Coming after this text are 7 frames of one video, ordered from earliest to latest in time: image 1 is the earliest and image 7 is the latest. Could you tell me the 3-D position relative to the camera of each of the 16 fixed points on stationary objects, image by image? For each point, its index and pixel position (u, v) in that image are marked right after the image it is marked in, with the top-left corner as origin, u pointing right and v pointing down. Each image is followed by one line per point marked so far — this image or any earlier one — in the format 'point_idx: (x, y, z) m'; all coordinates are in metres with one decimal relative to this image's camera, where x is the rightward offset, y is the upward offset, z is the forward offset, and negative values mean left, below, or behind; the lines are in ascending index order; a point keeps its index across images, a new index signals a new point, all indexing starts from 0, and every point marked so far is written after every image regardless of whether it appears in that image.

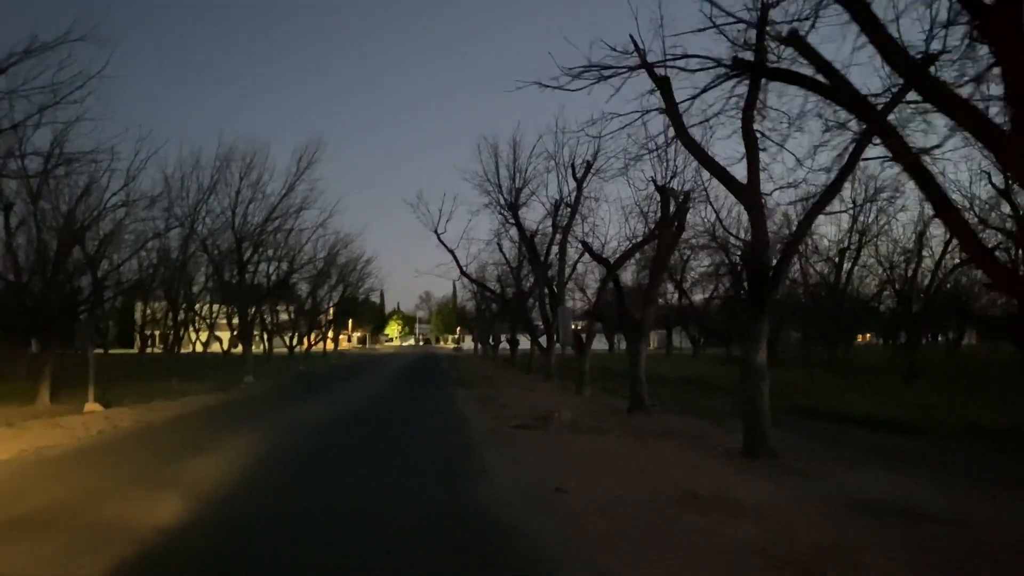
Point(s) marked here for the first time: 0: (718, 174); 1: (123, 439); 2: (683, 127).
0: (+3.4, +1.9, +17.0) m
1: (-6.5, -2.5, +17.8) m
2: (+2.8, +2.6, +16.9) m
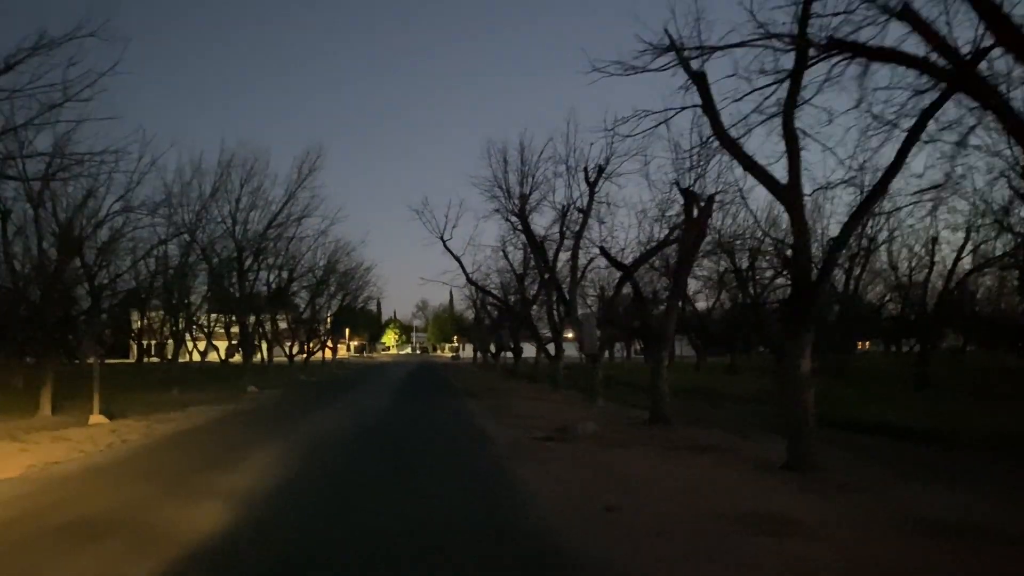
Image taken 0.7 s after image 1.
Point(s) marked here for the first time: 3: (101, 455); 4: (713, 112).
0: (+3.8, +1.8, +16.3) m
1: (-6.1, -2.7, +17.0) m
2: (+3.2, +2.5, +16.2) m
3: (-6.2, -2.6, +16.2) m
4: (+3.1, +2.7, +16.1) m
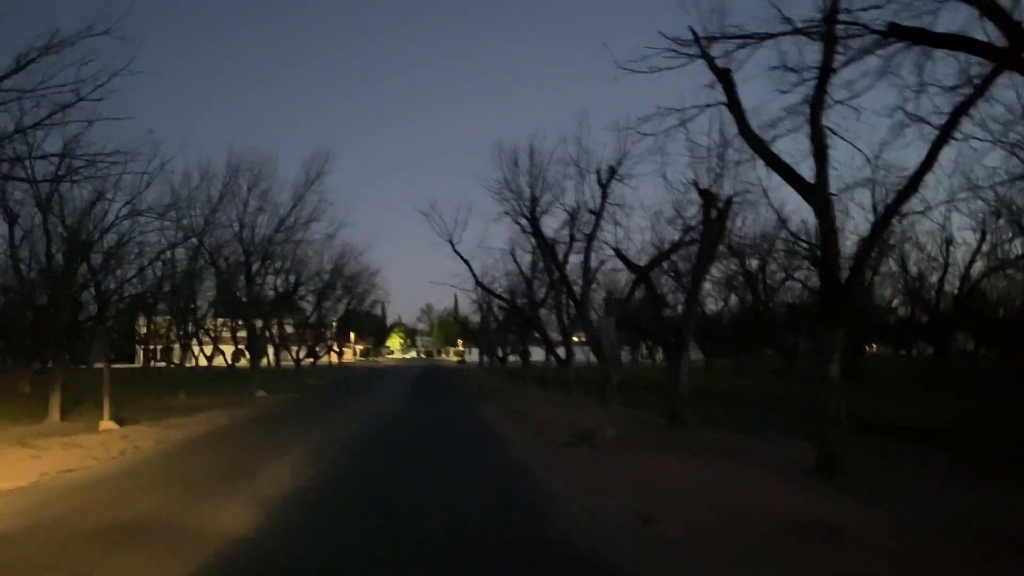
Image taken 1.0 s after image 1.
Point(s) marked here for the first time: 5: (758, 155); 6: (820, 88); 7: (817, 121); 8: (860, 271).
0: (+4.2, +1.8, +16.0) m
1: (-5.7, -2.7, +16.7) m
2: (+3.6, +2.5, +15.8) m
3: (-5.9, -2.7, +15.9) m
4: (+3.4, +2.7, +15.8) m
5: (+3.7, +2.0, +15.9) m
6: (+4.6, +3.0, +15.5) m
7: (+4.6, +2.5, +15.7) m
8: (+5.2, +0.2, +15.4) m
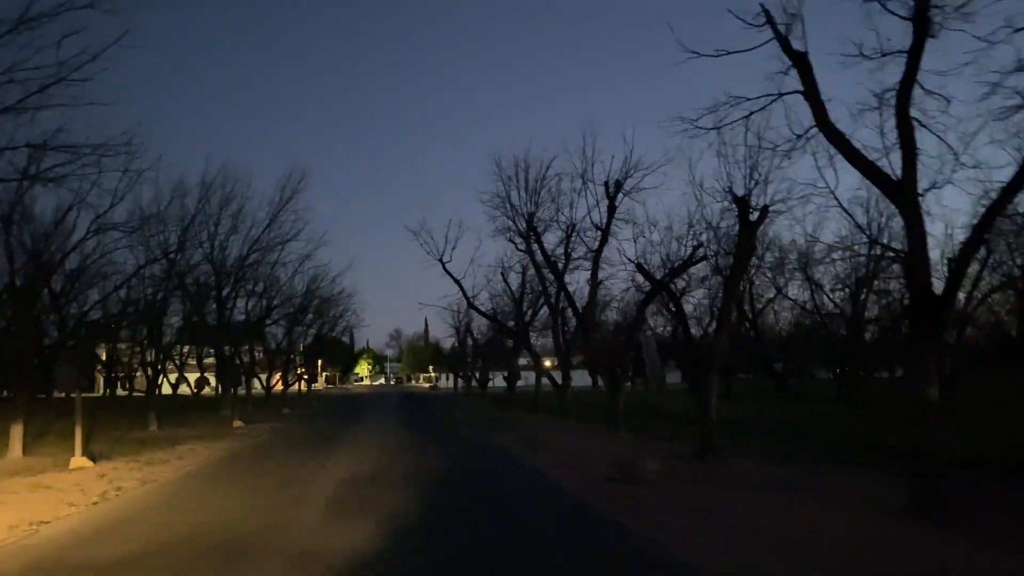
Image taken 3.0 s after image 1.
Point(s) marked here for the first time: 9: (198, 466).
0: (+4.8, +1.6, +14.1) m
1: (-5.1, -2.9, +14.3) m
2: (+4.2, +2.3, +13.9) m
3: (-5.3, -2.9, +13.5) m
4: (+4.0, +2.5, +13.9) m
5: (+4.3, +1.9, +14.0) m
6: (+5.2, +2.8, +13.7) m
7: (+5.2, +2.3, +13.8) m
8: (+5.8, +0.1, +13.6) m
9: (-5.8, -3.3, +19.1) m
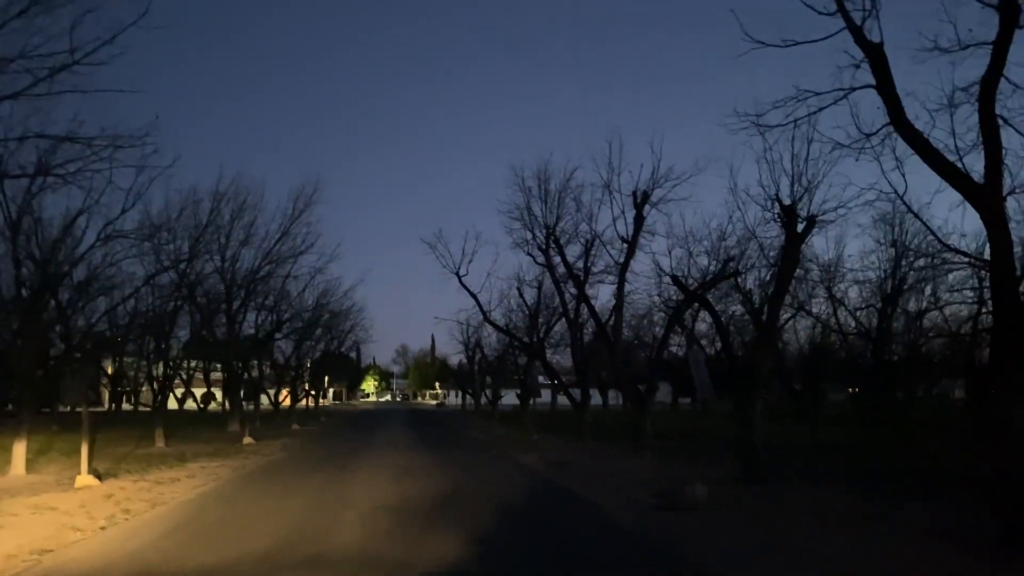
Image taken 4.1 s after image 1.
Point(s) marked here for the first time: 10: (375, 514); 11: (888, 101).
0: (+5.4, +1.4, +13.0) m
1: (-4.6, -3.0, +13.1) m
2: (+4.8, +2.2, +12.8) m
3: (-4.7, -3.0, +12.4) m
4: (+4.6, +2.4, +12.8) m
5: (+4.9, +1.7, +12.9) m
6: (+5.8, +2.7, +12.6) m
7: (+5.8, +2.2, +12.7) m
8: (+6.4, -0.1, +12.4) m
9: (-5.2, -3.4, +18.0) m
10: (-1.9, -3.1, +14.3) m
11: (+4.6, +2.3, +12.8) m
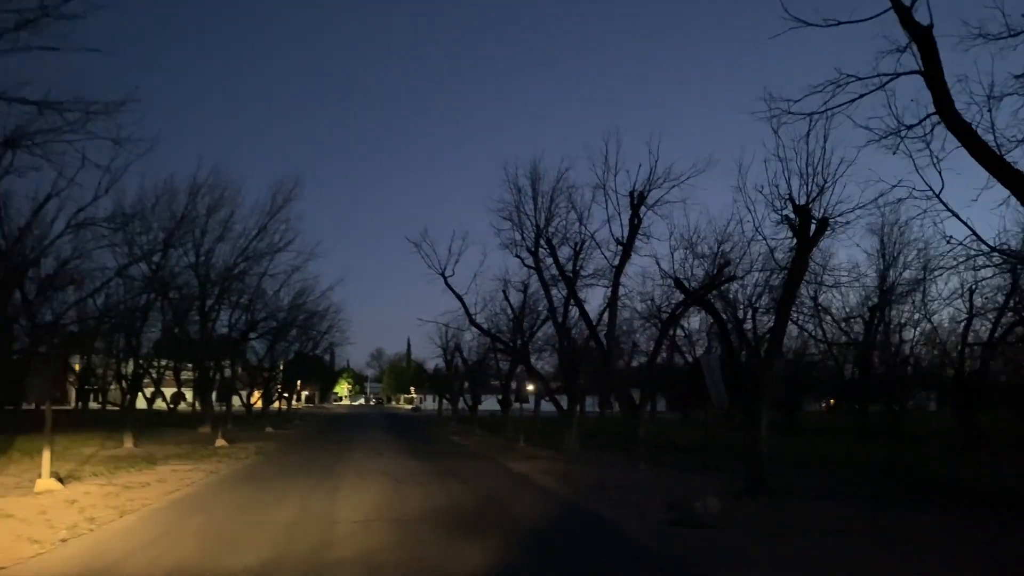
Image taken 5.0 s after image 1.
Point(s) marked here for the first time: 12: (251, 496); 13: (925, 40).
0: (+5.5, +1.4, +12.0) m
1: (-4.5, -2.9, +11.9) m
2: (+4.9, +2.1, +11.8) m
3: (-4.6, -2.8, +11.1) m
4: (+4.8, +2.3, +11.8) m
5: (+5.1, +1.7, +11.9) m
6: (+6.0, +2.6, +11.6) m
7: (+6.0, +2.1, +11.8) m
8: (+6.5, -0.1, +11.4) m
9: (-5.2, -3.3, +16.7) m
10: (-1.9, -3.0, +13.1) m
11: (+4.8, +2.3, +11.8) m
12: (-4.1, -3.2, +16.2) m
13: (+4.6, +2.8, +11.6) m
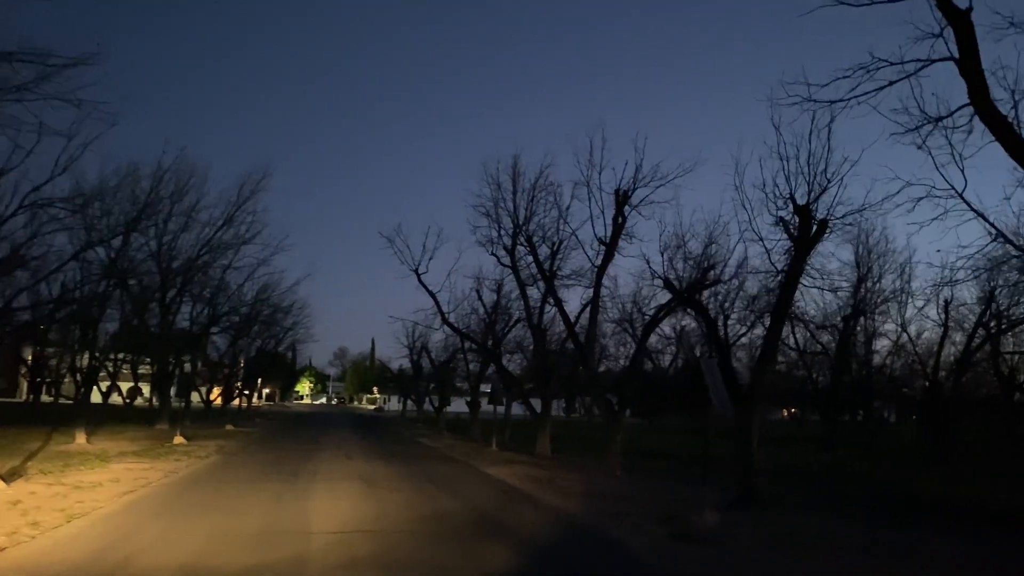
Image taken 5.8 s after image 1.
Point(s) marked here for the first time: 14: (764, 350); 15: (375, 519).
0: (+5.5, +1.3, +11.1) m
1: (-4.6, -2.7, +10.7) m
2: (+5.0, +2.1, +11.0) m
3: (-4.7, -2.6, +9.9) m
4: (+4.8, +2.3, +10.9) m
5: (+5.1, +1.6, +11.1) m
6: (+6.0, +2.5, +10.8) m
7: (+6.0, +2.0, +10.9) m
8: (+6.5, -0.2, +10.6) m
9: (-5.5, -3.1, +15.5) m
10: (-2.0, -2.9, +12.0) m
11: (+4.8, +2.2, +11.0) m
12: (-4.4, -3.0, +15.0) m
13: (+4.7, +2.7, +10.8) m
14: (+4.6, -1.2, +19.1) m
15: (-1.8, -3.1, +13.1) m
